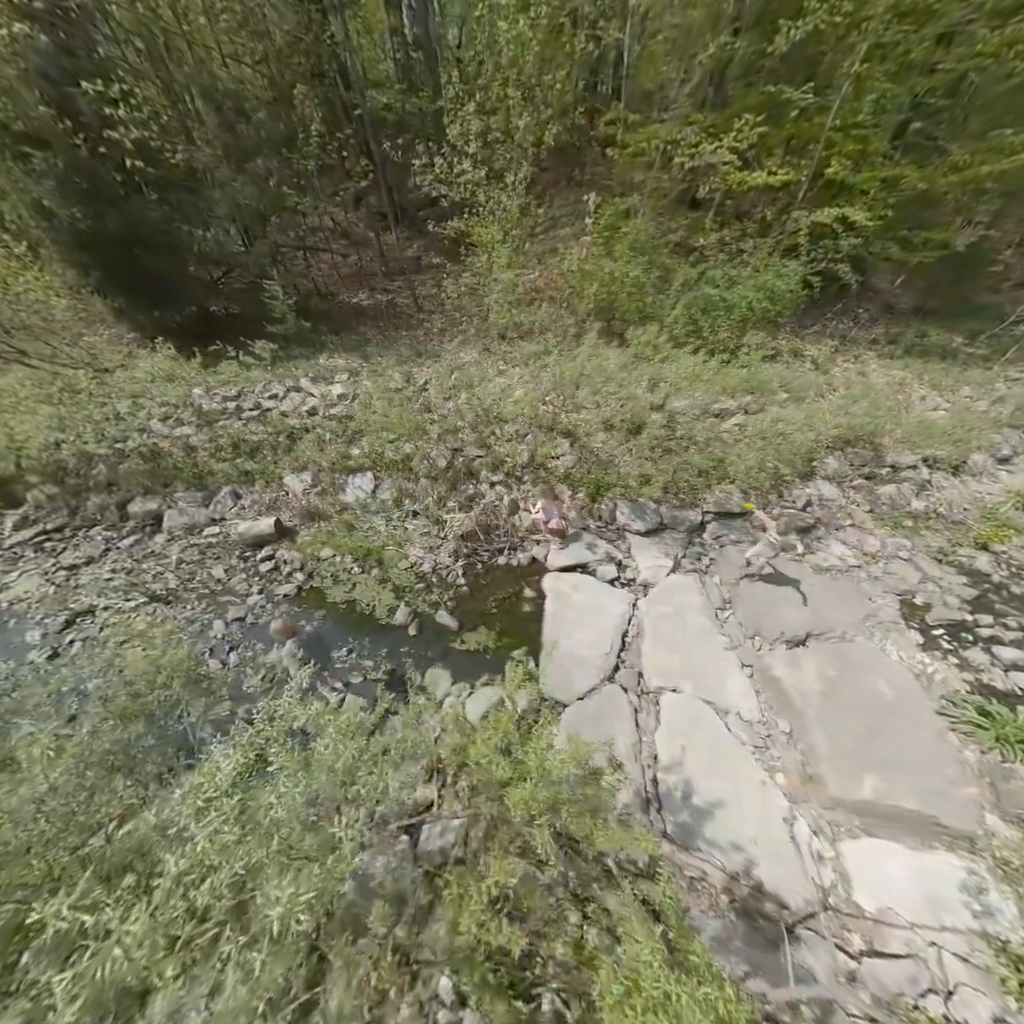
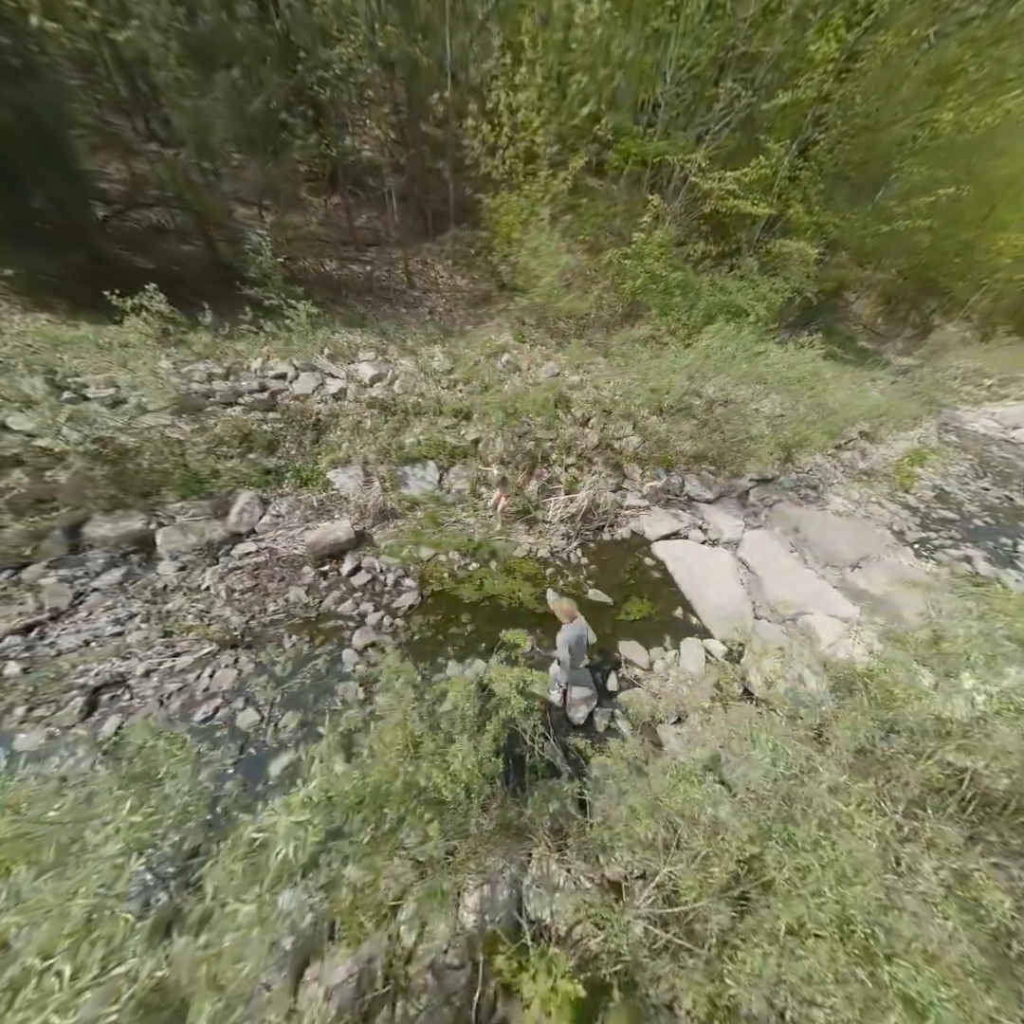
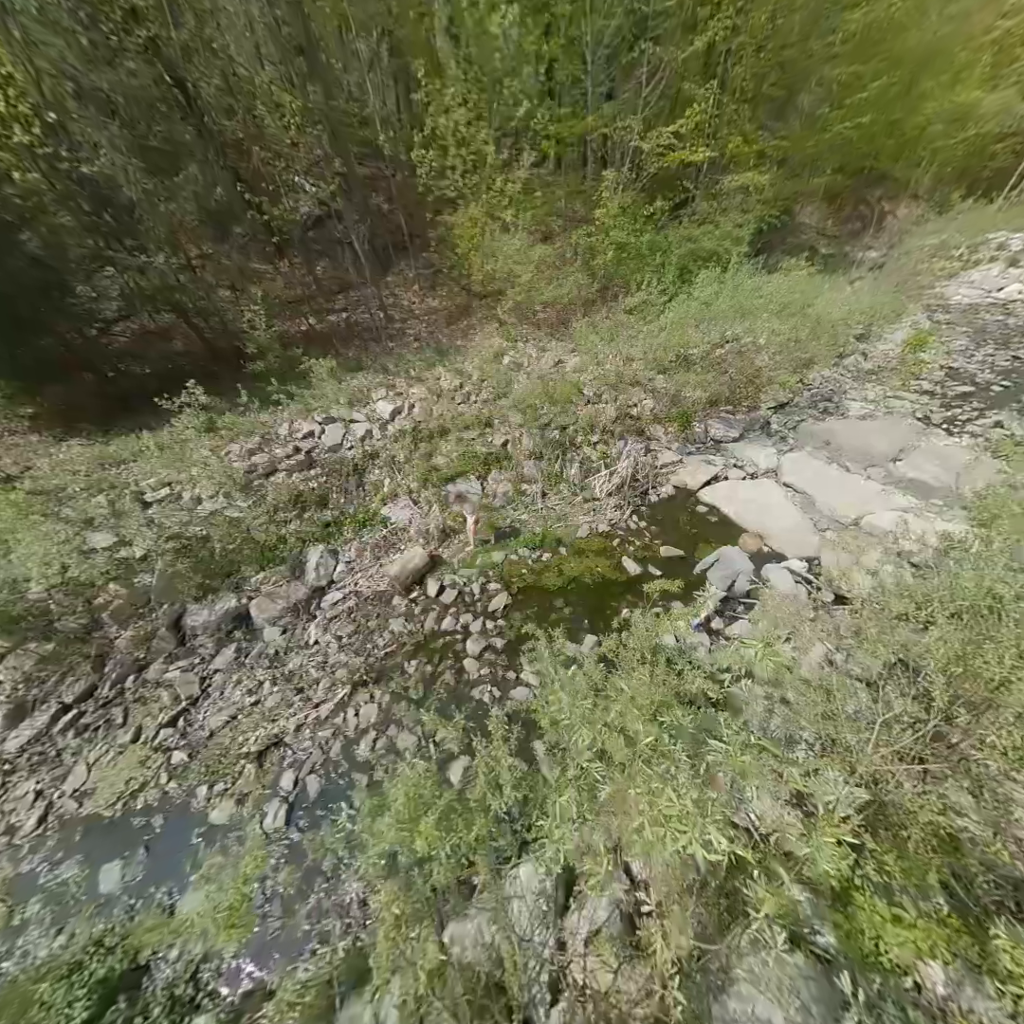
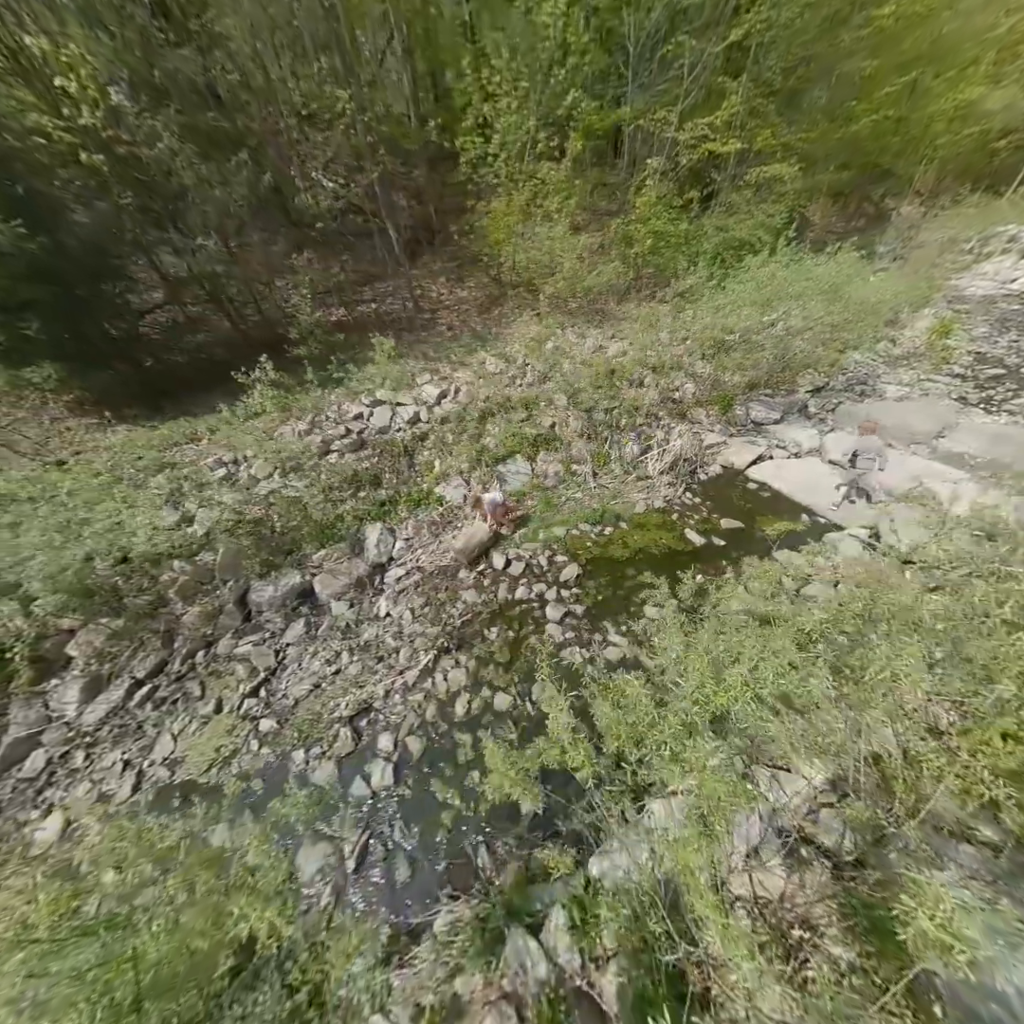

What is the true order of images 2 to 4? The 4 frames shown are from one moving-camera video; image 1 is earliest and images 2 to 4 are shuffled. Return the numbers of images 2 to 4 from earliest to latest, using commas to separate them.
2, 3, 4
